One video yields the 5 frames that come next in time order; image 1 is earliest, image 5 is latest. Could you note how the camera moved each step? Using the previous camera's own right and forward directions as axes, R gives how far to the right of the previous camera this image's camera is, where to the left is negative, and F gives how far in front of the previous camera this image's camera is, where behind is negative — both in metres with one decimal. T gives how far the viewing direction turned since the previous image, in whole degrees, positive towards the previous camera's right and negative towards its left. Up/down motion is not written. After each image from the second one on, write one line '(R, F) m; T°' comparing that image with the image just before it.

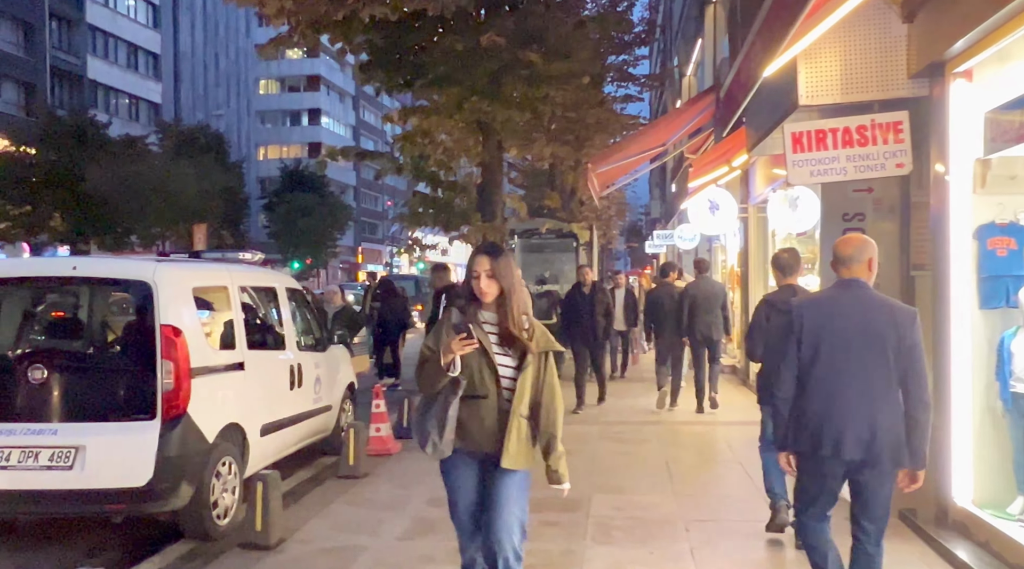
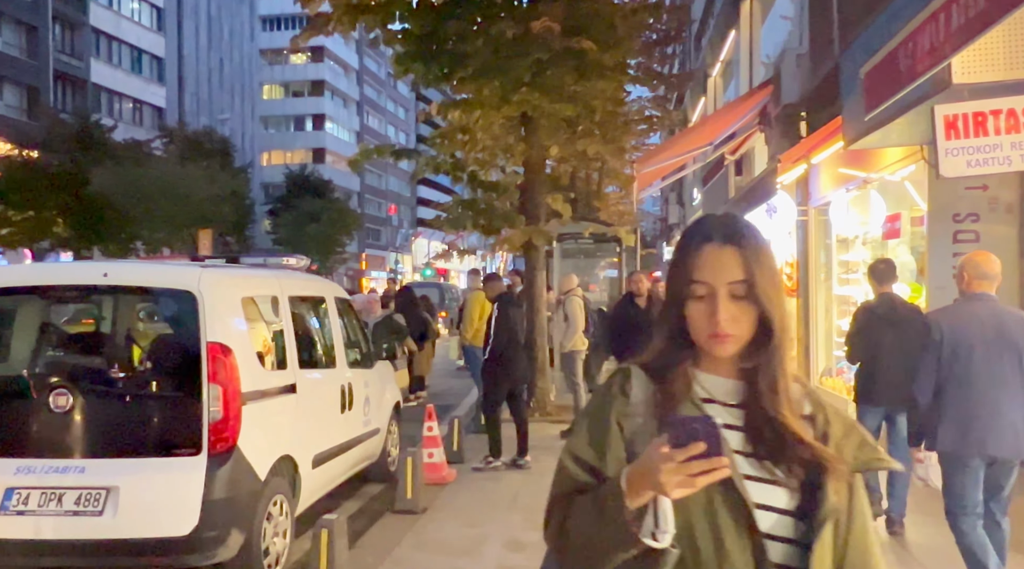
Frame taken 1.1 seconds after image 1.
(-0.6, +0.9) m; 0°
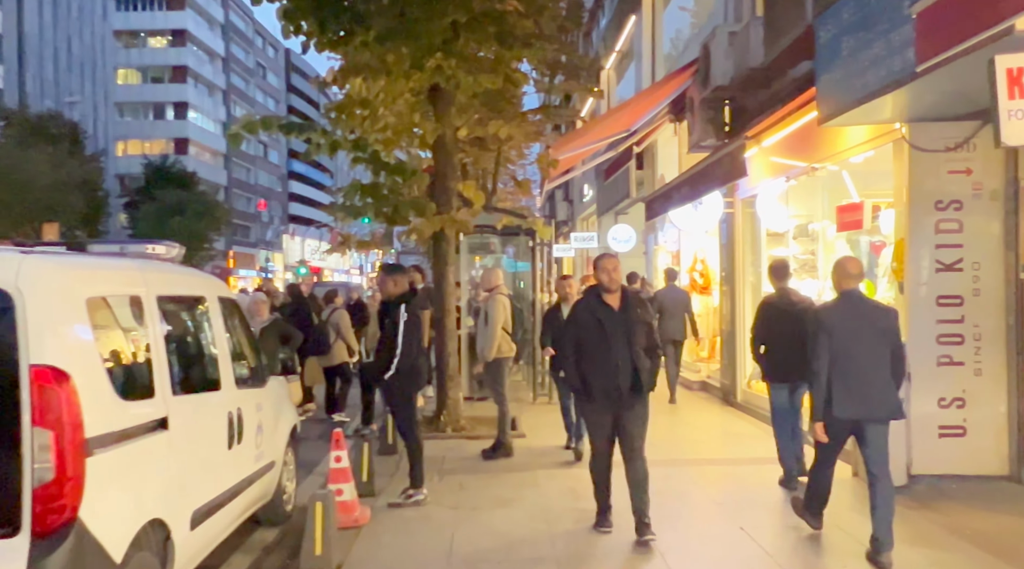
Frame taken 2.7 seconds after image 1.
(-0.4, +1.4) m; +8°
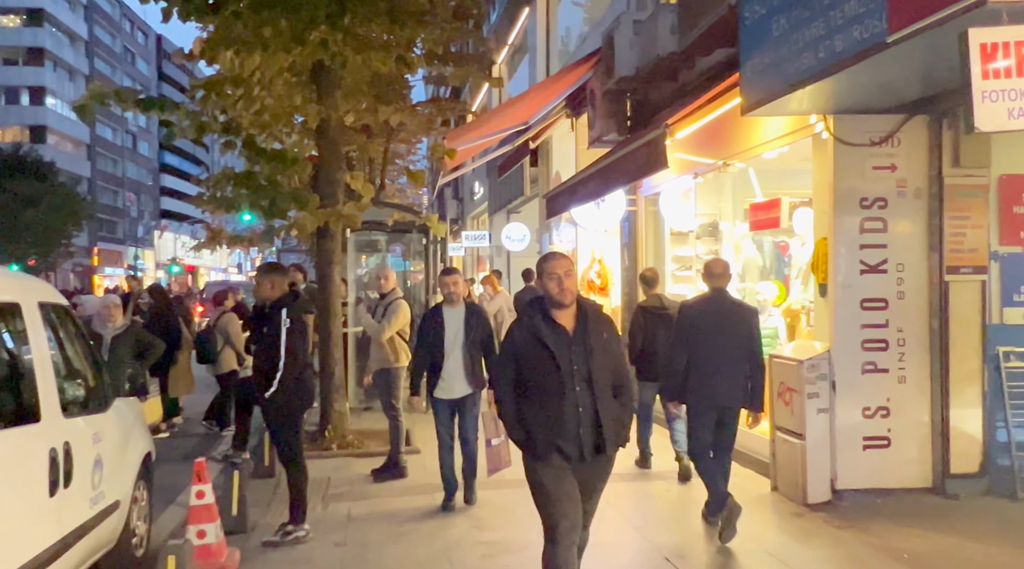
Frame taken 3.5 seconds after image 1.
(-0.1, +0.8) m; +7°
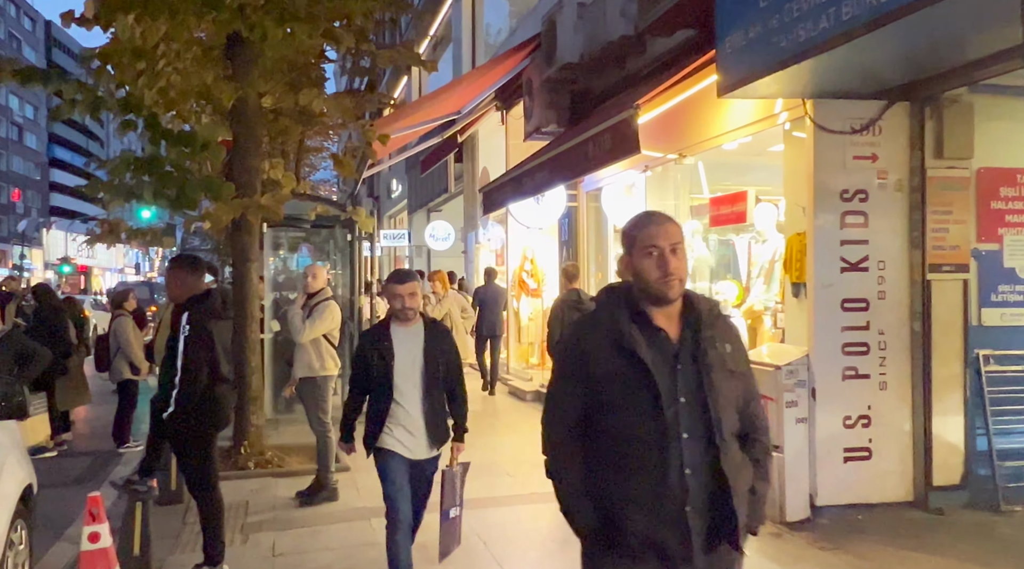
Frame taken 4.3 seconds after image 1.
(-0.3, +0.8) m; +6°
